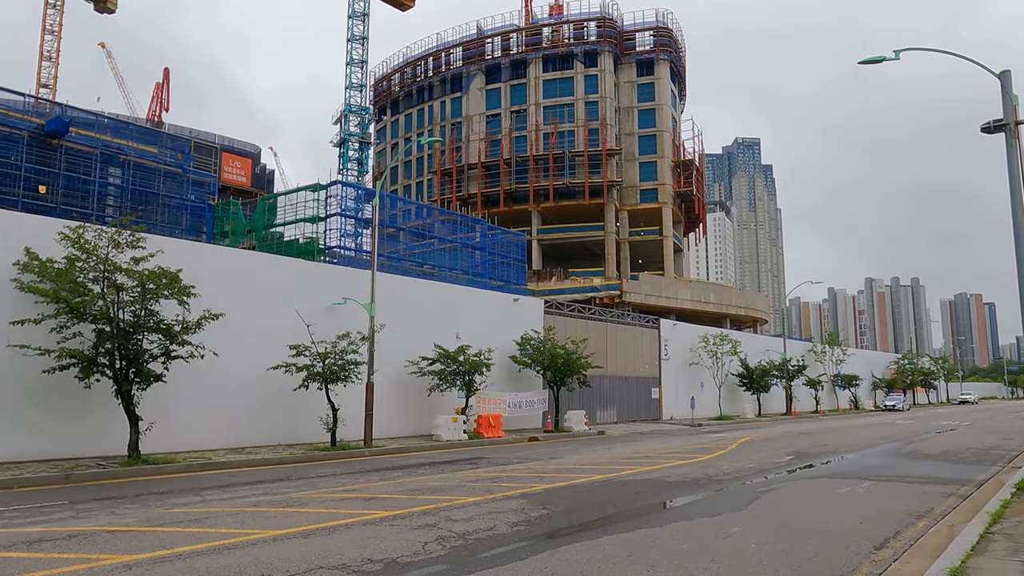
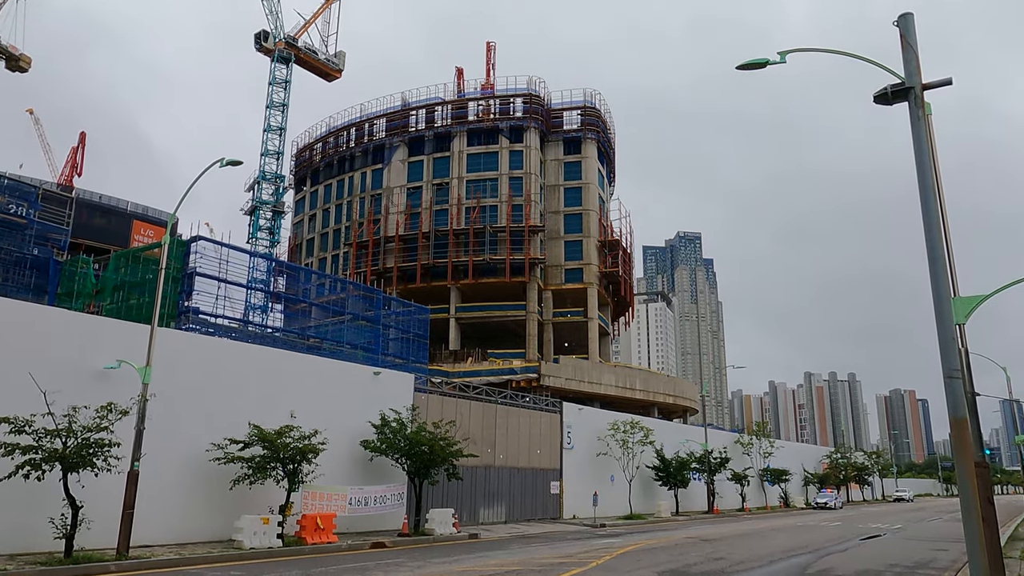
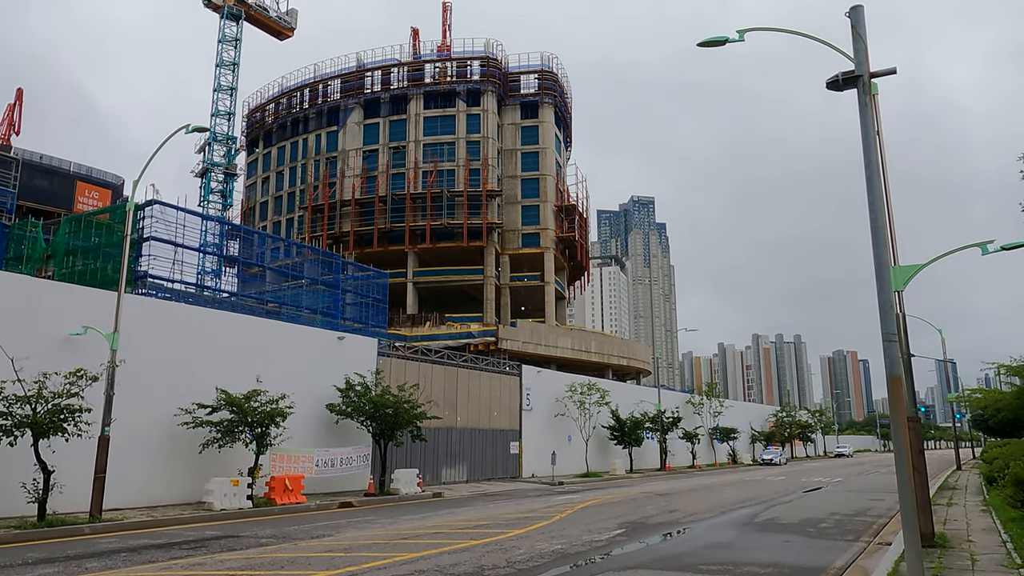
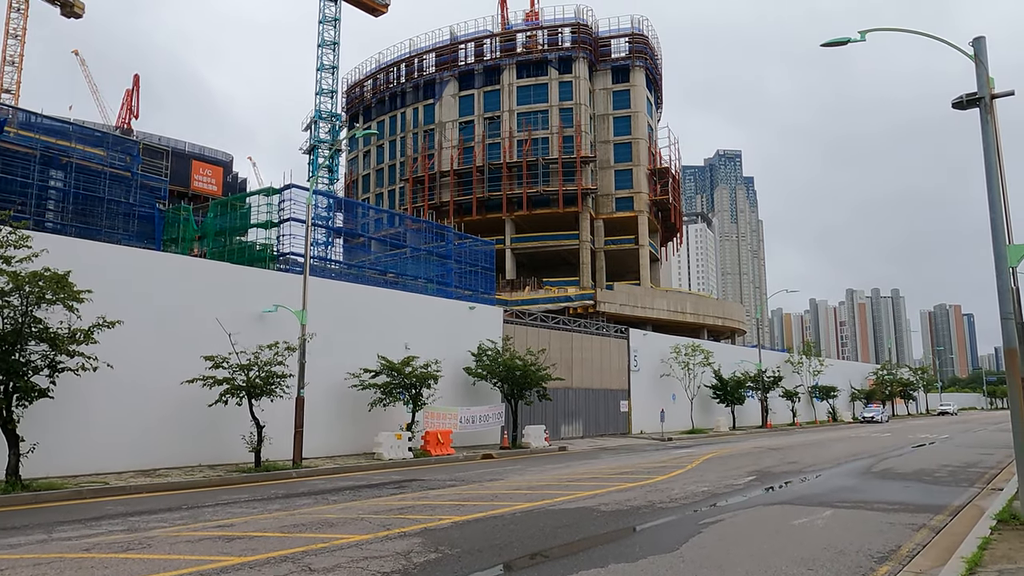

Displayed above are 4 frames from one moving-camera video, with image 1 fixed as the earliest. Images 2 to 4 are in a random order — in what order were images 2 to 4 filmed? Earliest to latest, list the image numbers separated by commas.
4, 3, 2
